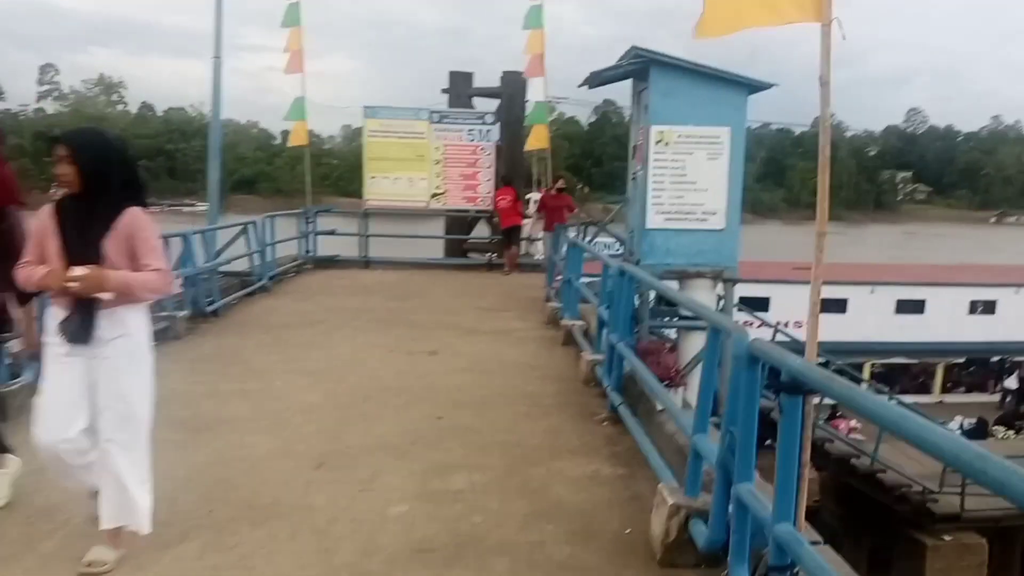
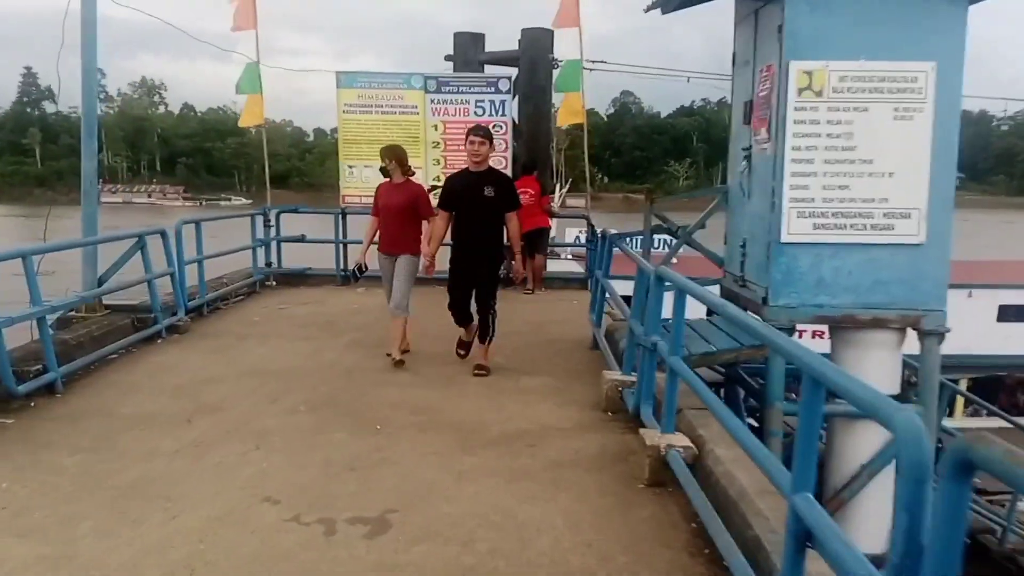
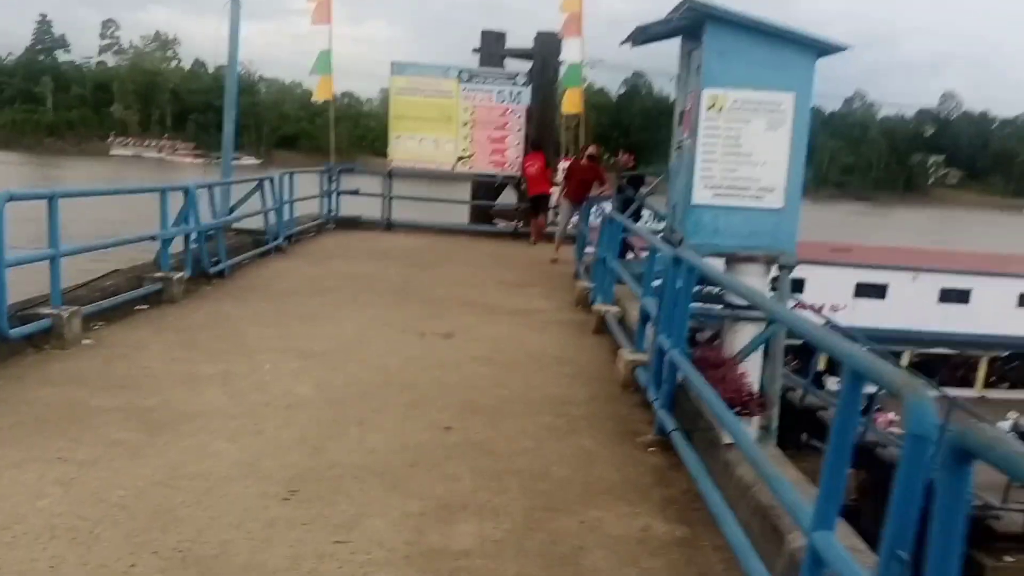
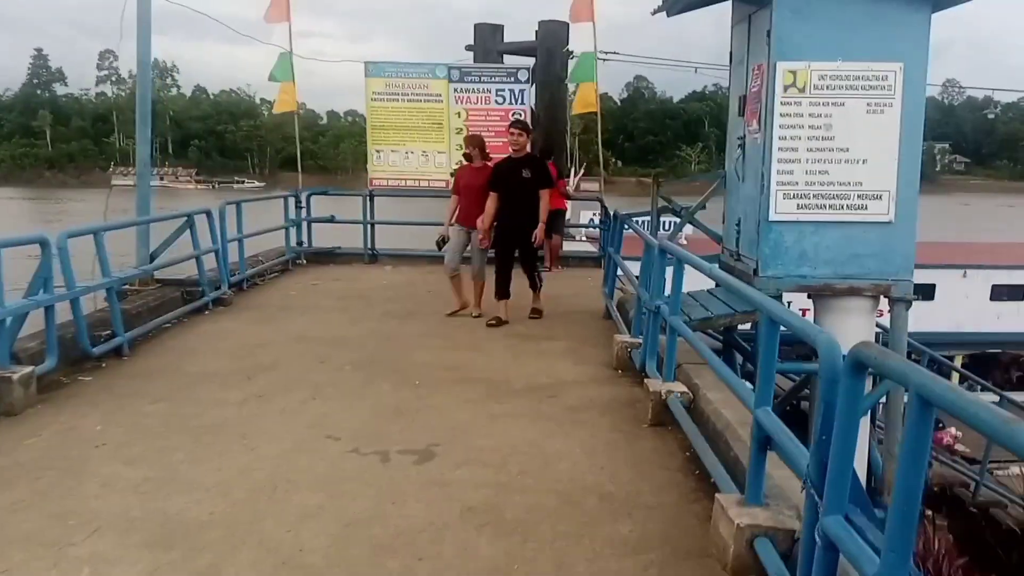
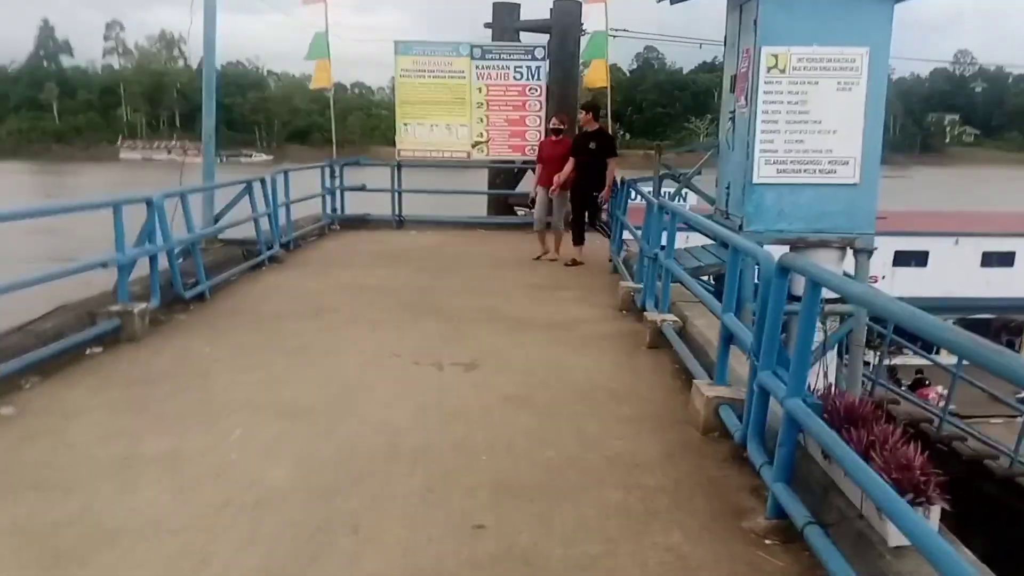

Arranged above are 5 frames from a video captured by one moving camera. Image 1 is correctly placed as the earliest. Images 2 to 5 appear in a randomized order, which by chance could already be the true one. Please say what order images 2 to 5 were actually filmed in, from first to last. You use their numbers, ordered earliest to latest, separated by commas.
3, 5, 4, 2
